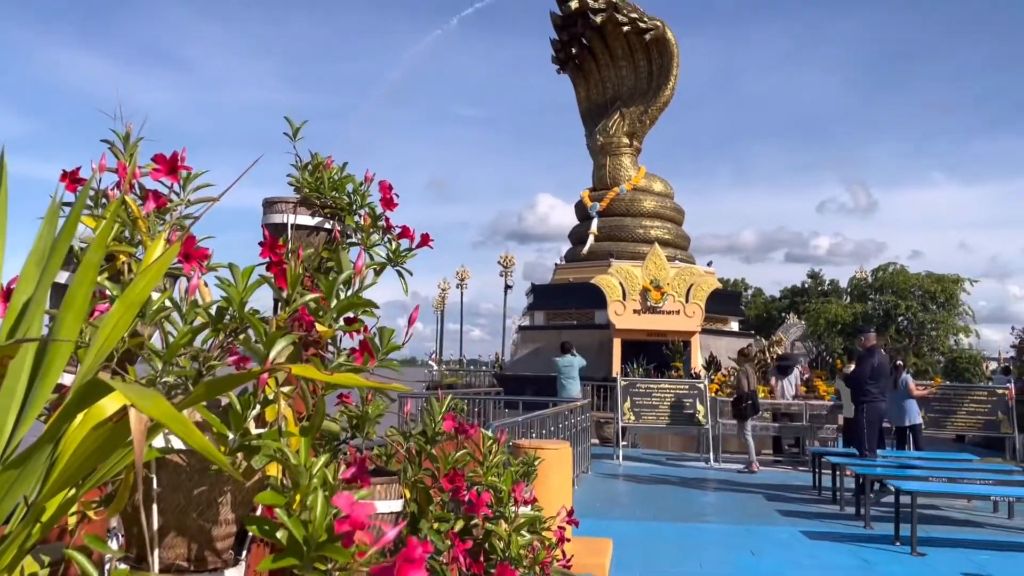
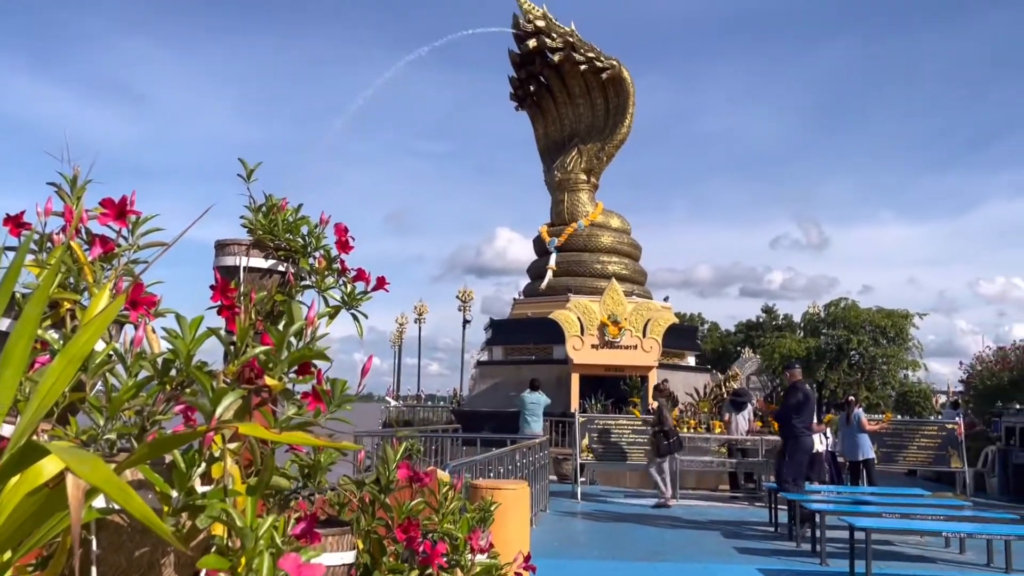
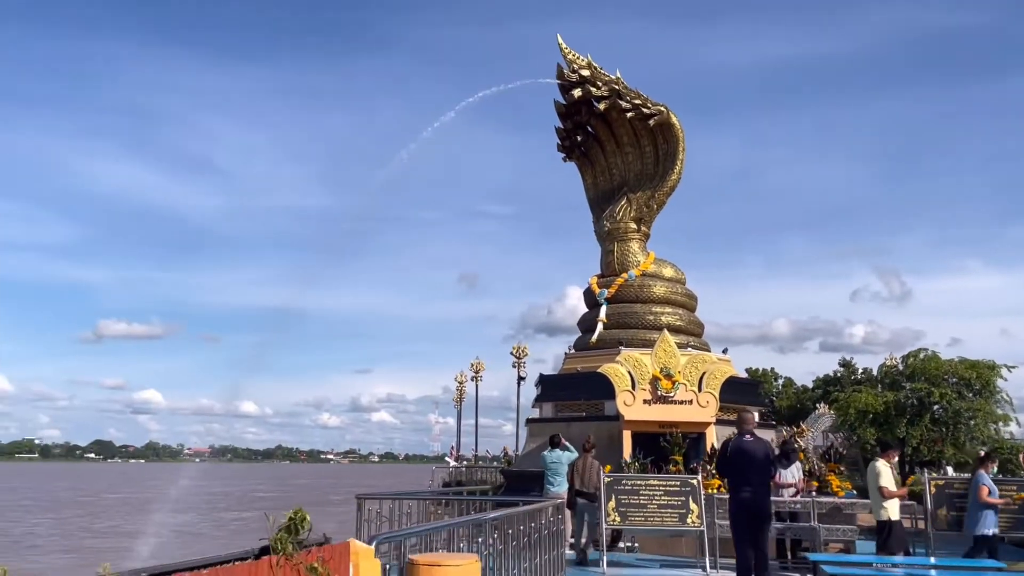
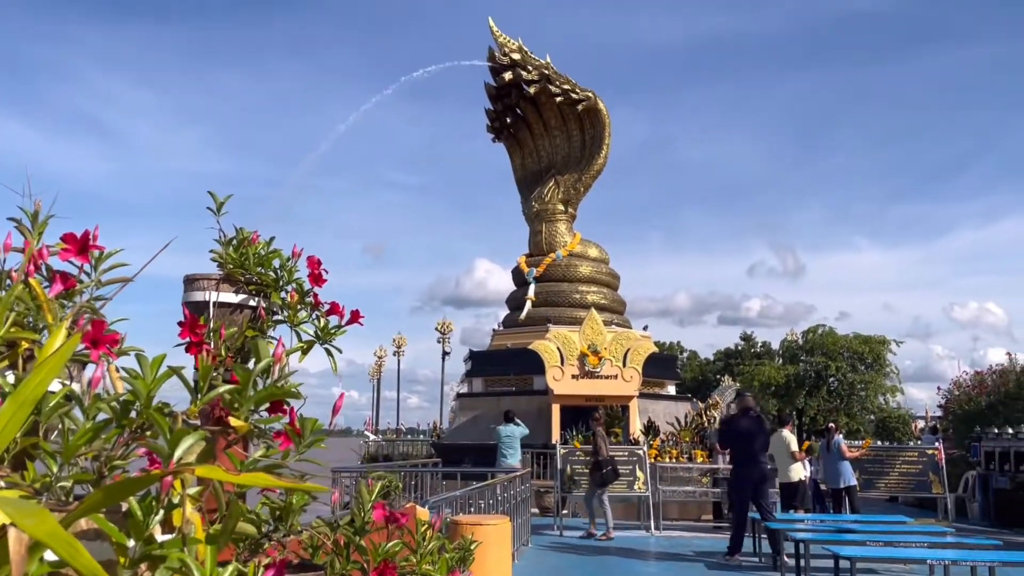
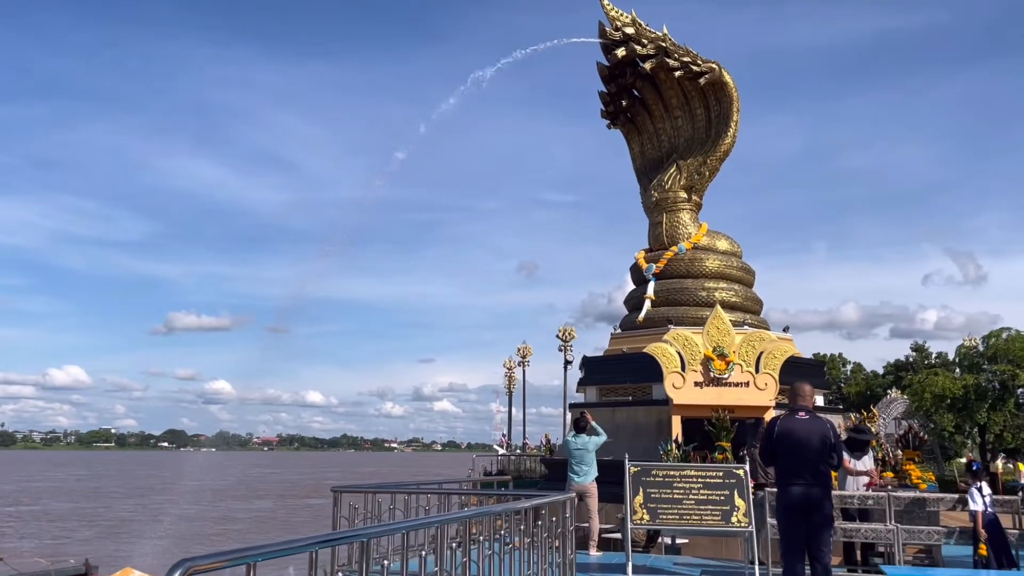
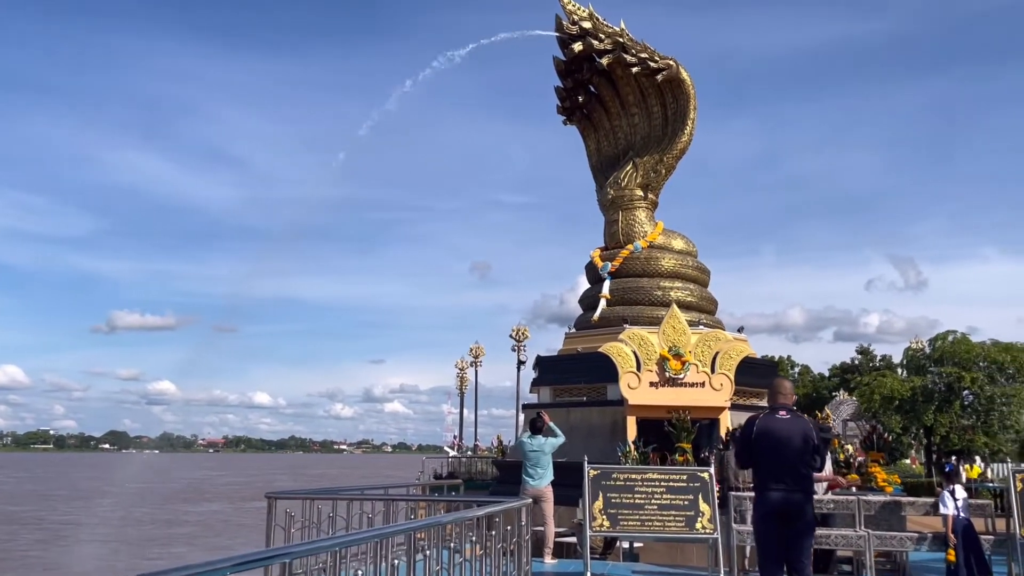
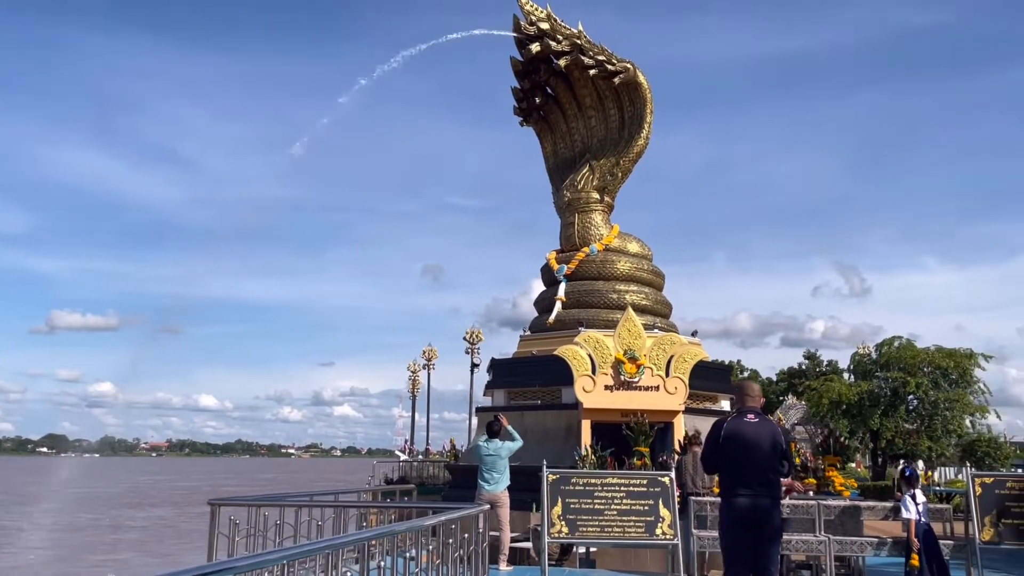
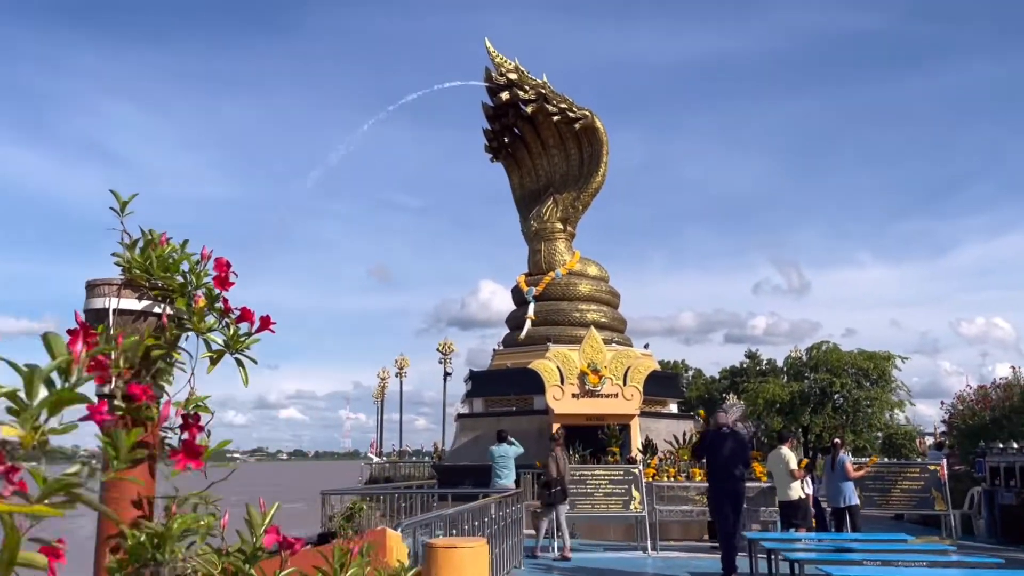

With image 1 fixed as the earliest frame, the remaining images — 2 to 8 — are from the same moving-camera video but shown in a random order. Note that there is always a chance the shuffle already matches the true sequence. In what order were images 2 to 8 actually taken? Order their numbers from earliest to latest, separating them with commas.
2, 4, 8, 3, 5, 6, 7
